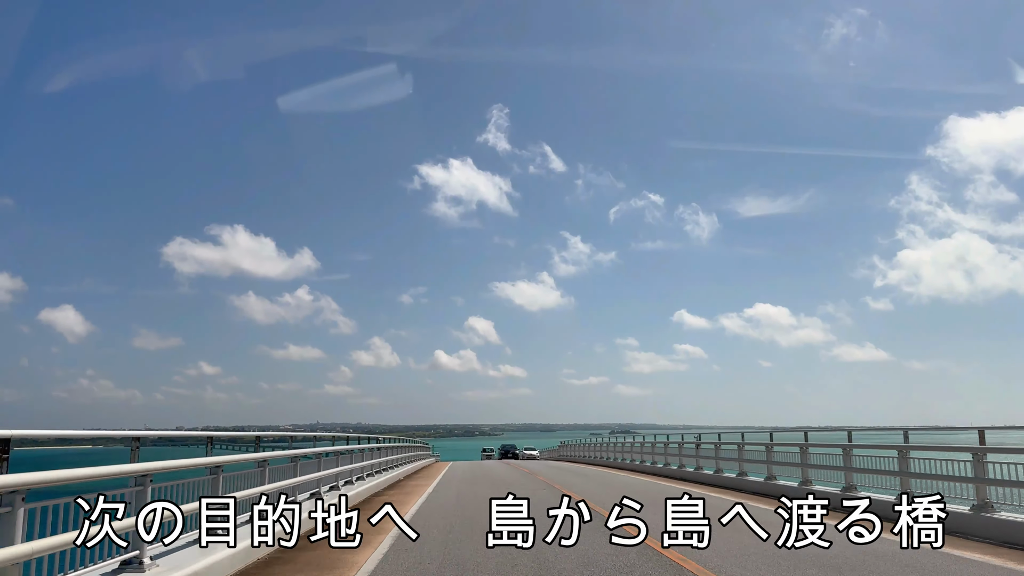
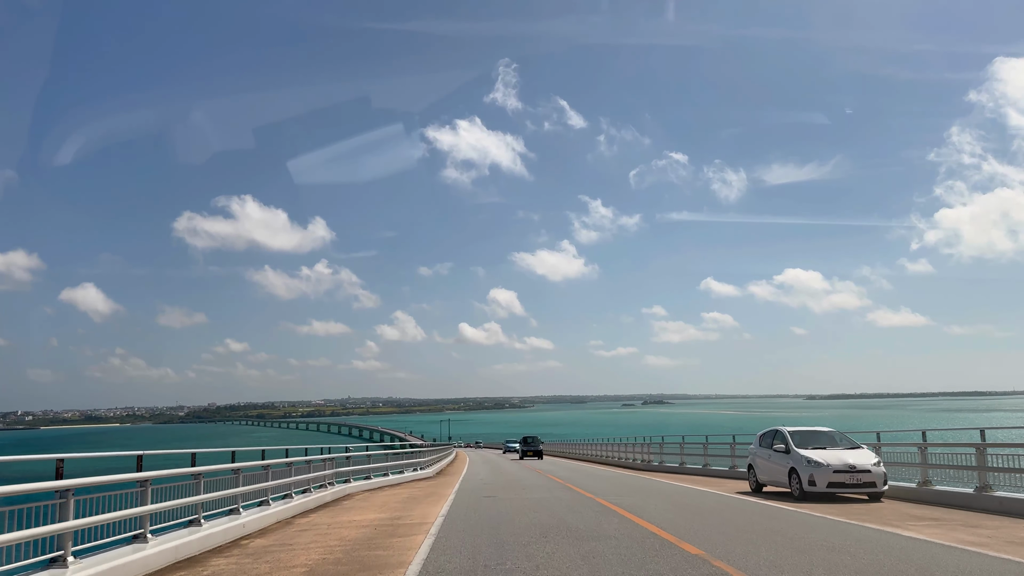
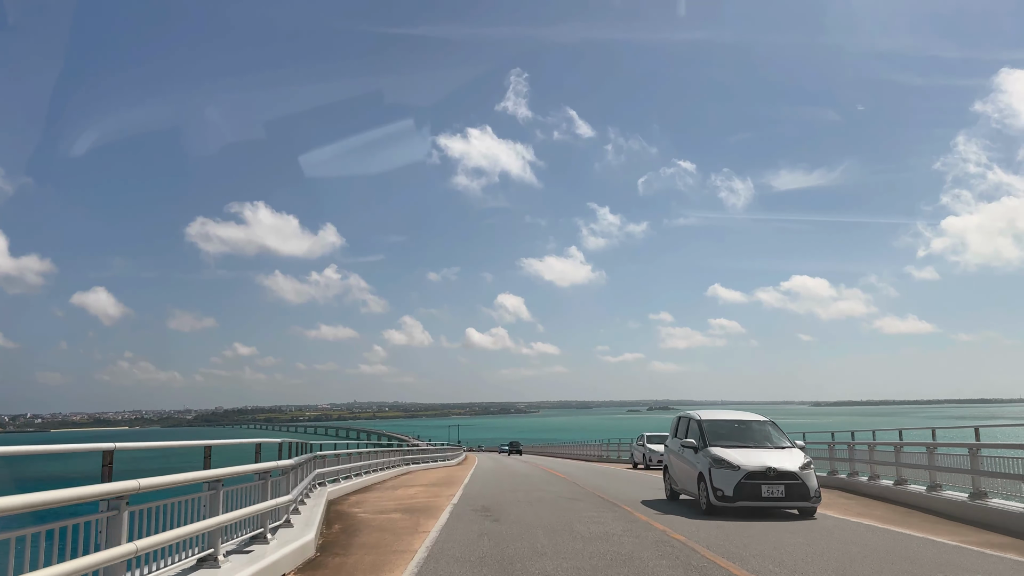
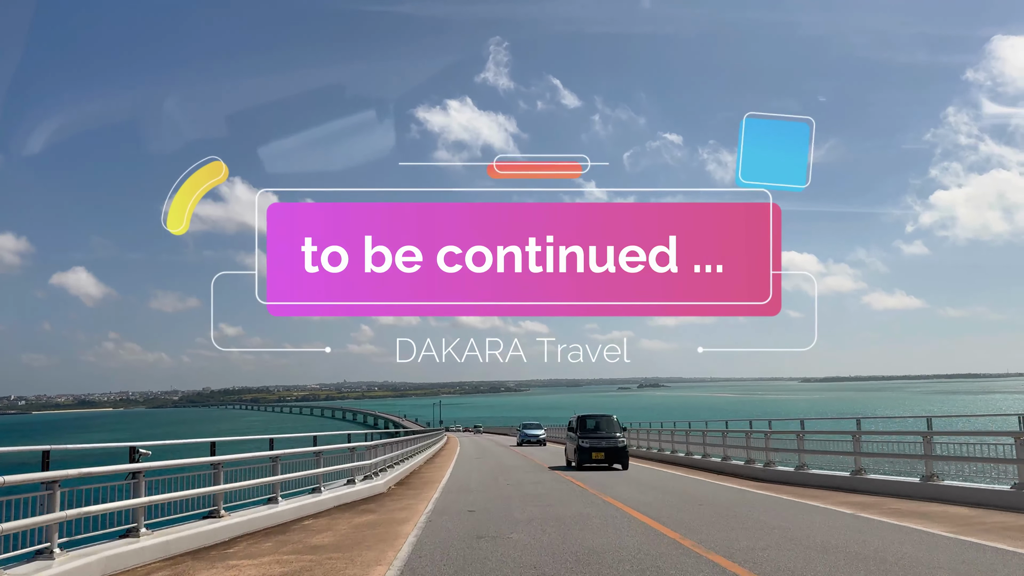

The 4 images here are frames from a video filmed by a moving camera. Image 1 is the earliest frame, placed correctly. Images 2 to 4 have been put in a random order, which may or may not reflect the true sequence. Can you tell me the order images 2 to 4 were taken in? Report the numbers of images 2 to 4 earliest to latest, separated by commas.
3, 2, 4
